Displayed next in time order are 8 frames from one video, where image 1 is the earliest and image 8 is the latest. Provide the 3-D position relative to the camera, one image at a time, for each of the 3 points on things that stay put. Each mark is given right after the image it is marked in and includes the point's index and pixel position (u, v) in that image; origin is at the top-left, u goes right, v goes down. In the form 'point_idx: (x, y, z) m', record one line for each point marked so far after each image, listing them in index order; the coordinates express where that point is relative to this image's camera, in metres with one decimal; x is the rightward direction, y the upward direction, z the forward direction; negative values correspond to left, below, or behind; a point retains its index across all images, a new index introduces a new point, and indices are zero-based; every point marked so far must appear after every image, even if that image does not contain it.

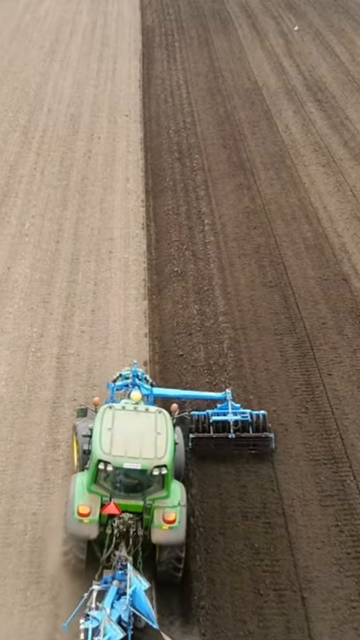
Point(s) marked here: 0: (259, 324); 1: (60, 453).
0: (+1.6, -0.1, +16.4) m
1: (-1.9, -2.1, +13.4) m
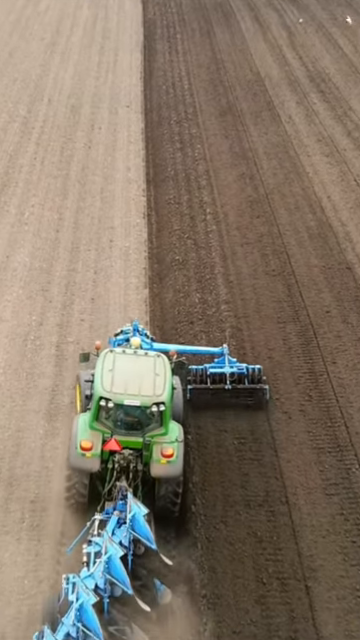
0: (+1.6, +0.1, +16.2) m
1: (-1.9, -1.9, +13.2) m
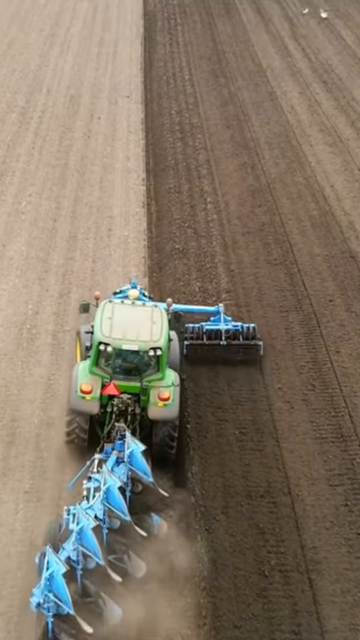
0: (+1.6, +0.4, +15.8) m
1: (-1.9, -1.7, +12.8) m
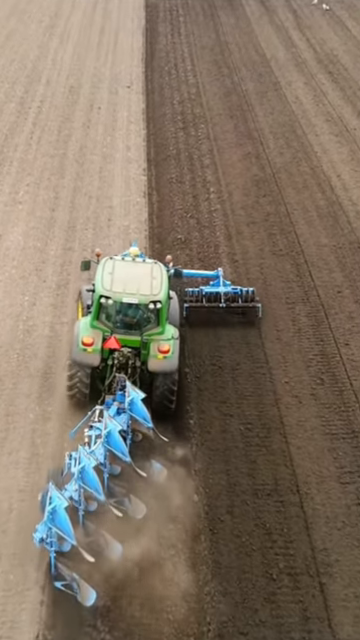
0: (+1.6, +0.5, +15.2) m
1: (-1.9, -1.5, +12.2) m
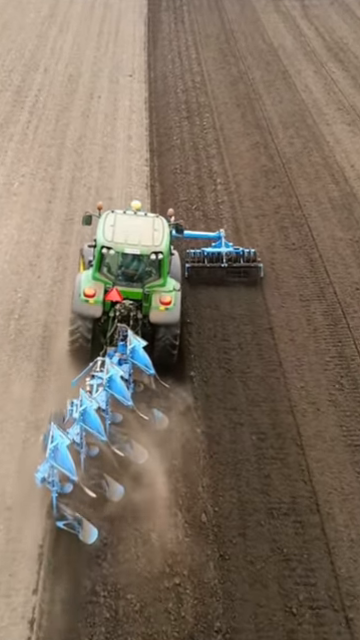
0: (+1.7, +0.5, +14.1) m
1: (-1.8, -1.5, +11.1) m
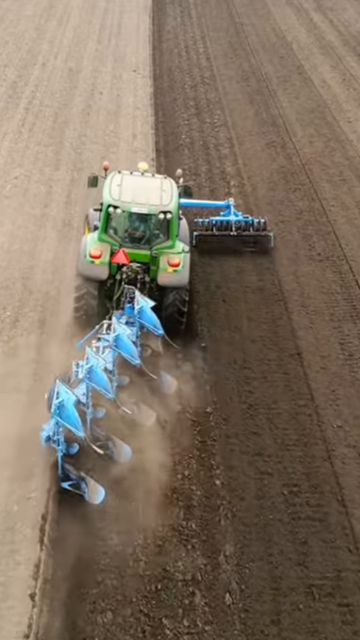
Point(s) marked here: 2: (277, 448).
0: (+1.9, +0.2, +12.3) m
1: (-1.6, -1.8, +9.3) m
2: (+1.1, -1.5, +9.7) m
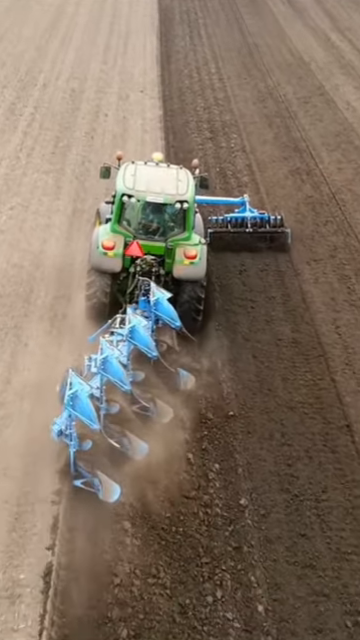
0: (+2.2, -0.6, +10.3) m
1: (-1.4, -2.5, +7.3) m
2: (+1.4, -2.1, +7.7) m
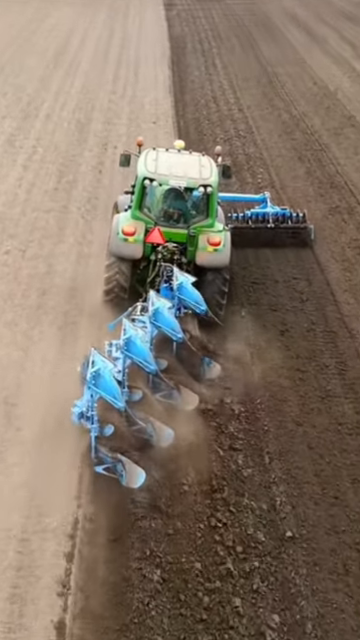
0: (+2.5, -1.3, +7.9) m
1: (-1.1, -3.1, +4.8) m
2: (+1.7, -2.8, +5.2) m
